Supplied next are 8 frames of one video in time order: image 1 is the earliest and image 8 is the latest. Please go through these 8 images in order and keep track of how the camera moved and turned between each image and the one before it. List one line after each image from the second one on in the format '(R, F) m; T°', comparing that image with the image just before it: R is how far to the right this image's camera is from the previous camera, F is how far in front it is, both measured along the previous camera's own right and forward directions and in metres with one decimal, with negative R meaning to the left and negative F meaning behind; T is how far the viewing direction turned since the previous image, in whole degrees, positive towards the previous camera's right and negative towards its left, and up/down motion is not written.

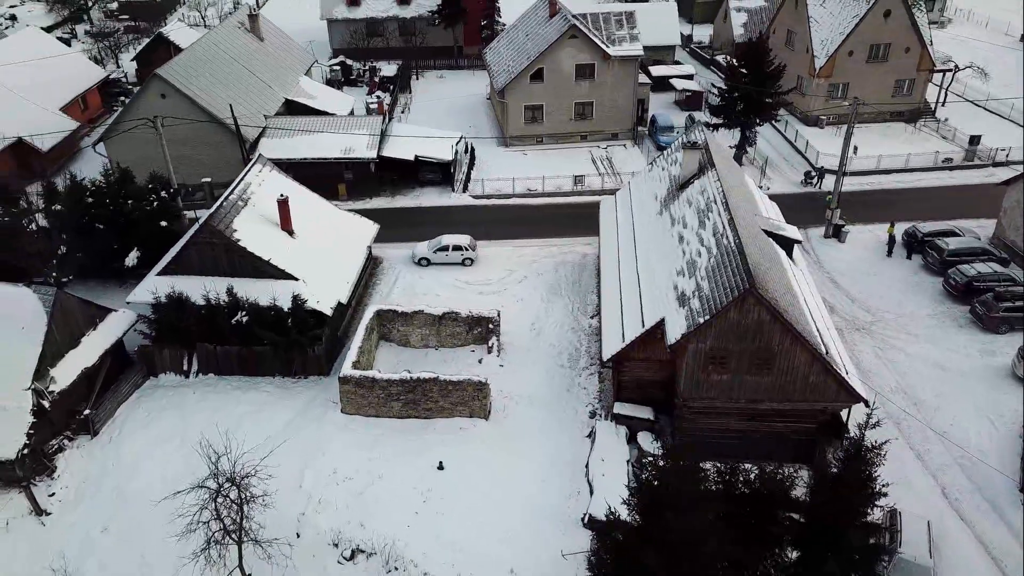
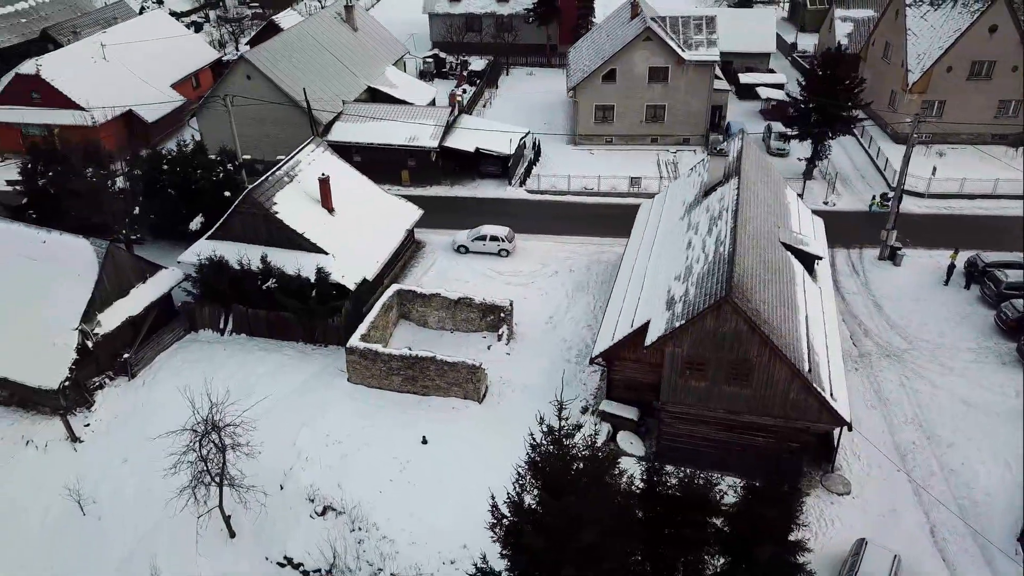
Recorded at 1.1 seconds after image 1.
(+3.4, -0.4) m; -9°
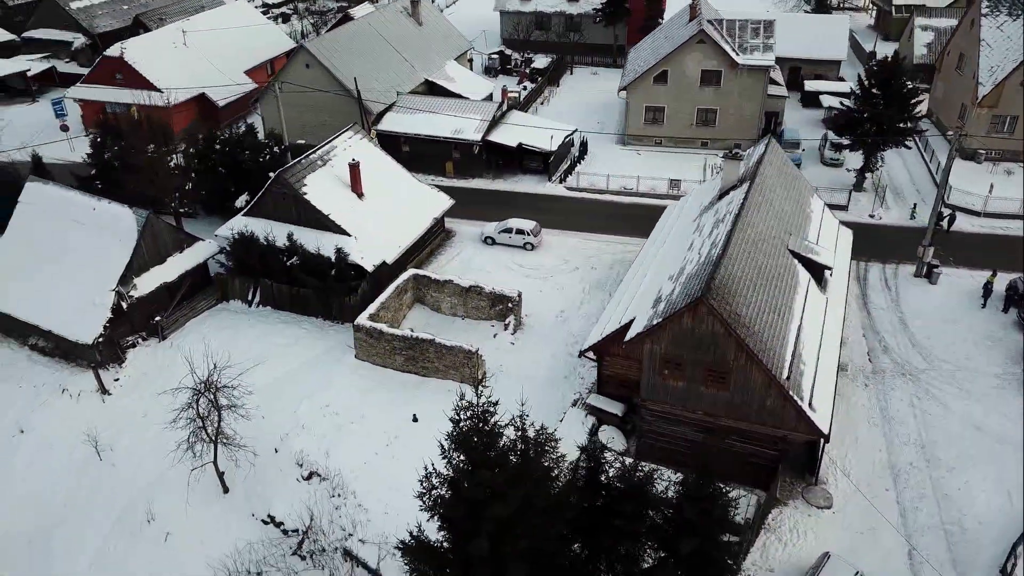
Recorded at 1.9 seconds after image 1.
(+2.6, -0.4) m; -6°
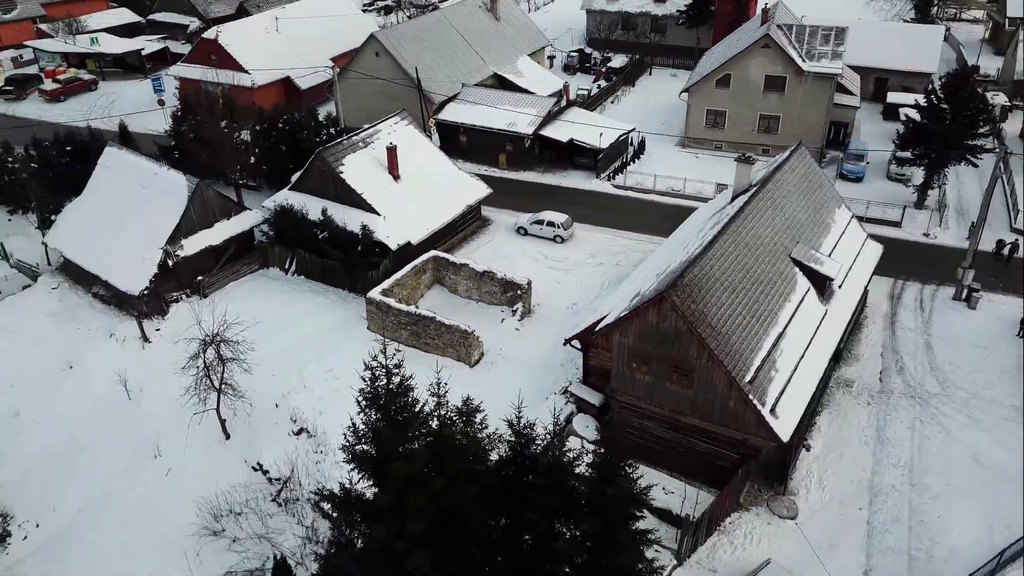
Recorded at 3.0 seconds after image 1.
(+3.3, -0.5) m; -8°
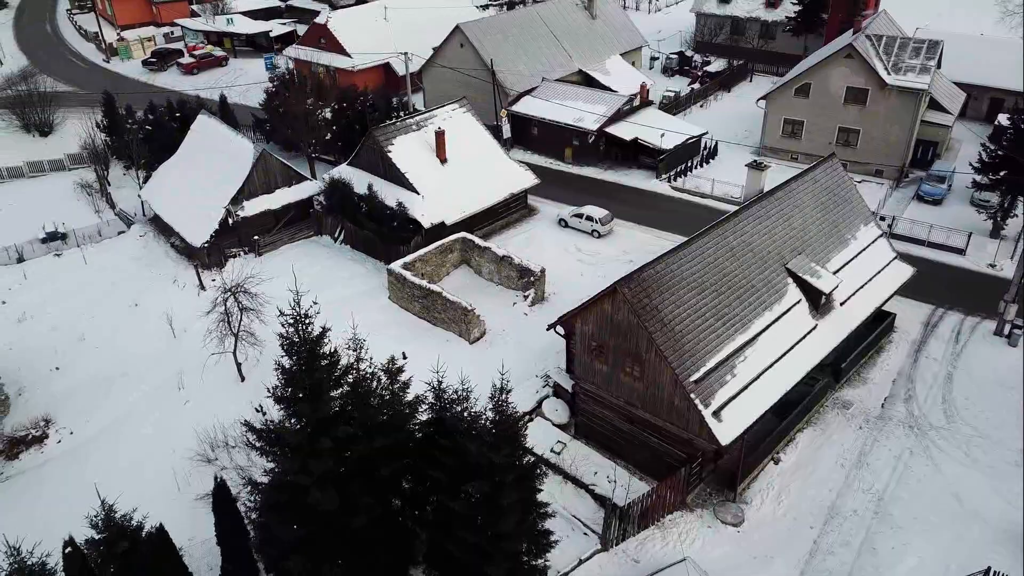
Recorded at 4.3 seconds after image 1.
(+4.3, -0.5) m; -10°
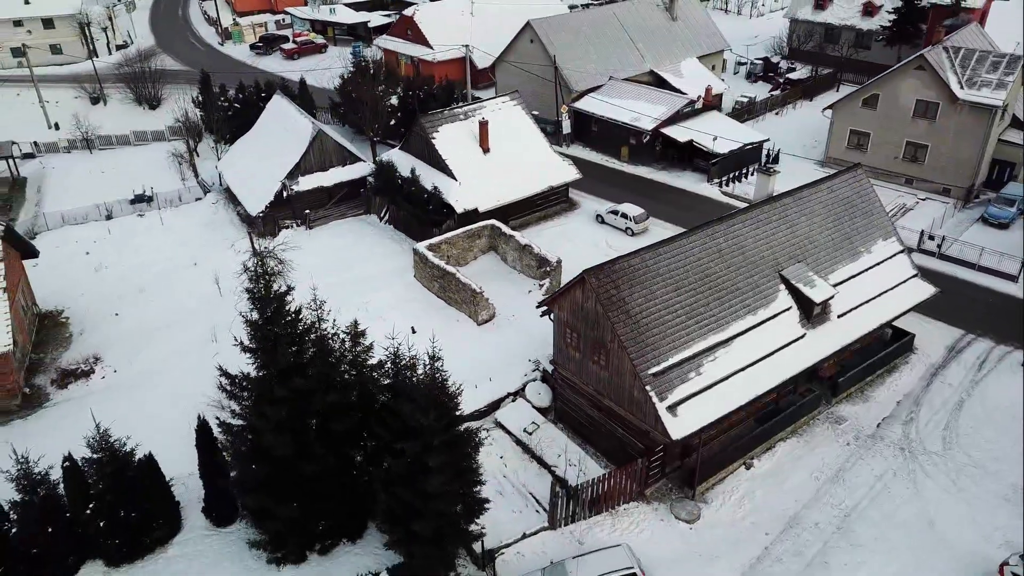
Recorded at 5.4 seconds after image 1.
(+3.5, -0.6) m; -8°
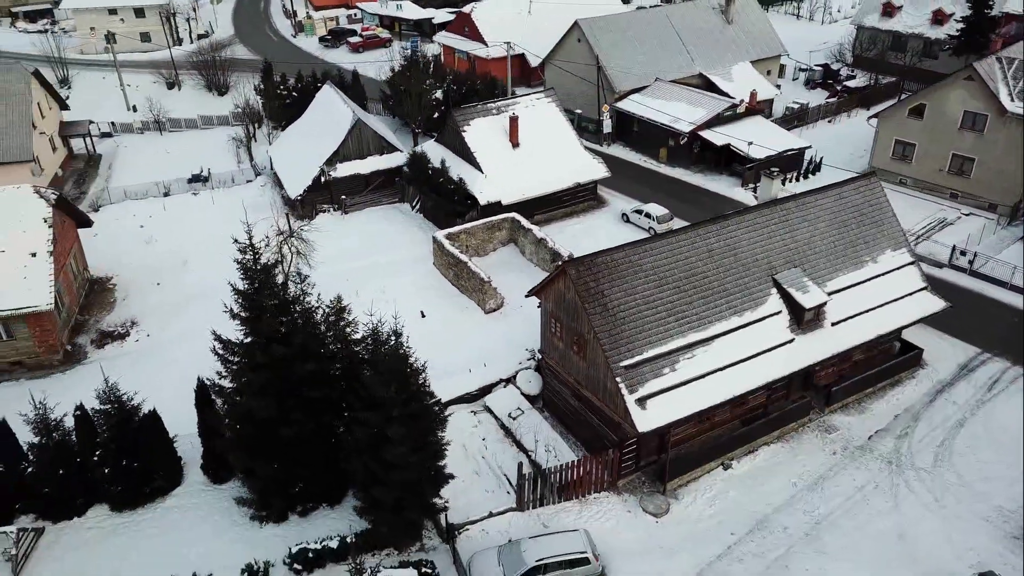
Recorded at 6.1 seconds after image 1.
(+2.4, -0.5) m; -6°
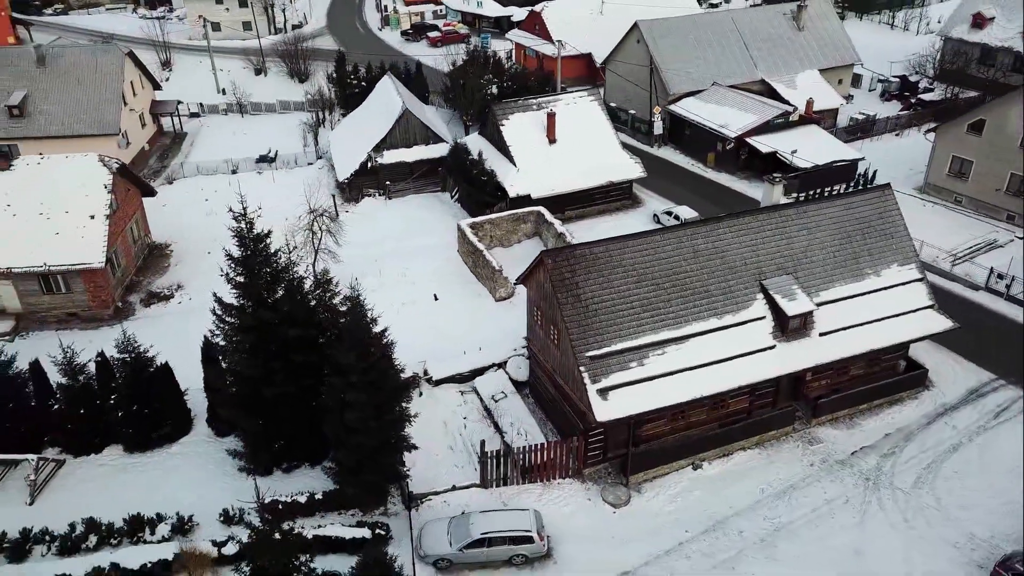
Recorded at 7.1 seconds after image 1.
(+3.1, -0.5) m; -7°
